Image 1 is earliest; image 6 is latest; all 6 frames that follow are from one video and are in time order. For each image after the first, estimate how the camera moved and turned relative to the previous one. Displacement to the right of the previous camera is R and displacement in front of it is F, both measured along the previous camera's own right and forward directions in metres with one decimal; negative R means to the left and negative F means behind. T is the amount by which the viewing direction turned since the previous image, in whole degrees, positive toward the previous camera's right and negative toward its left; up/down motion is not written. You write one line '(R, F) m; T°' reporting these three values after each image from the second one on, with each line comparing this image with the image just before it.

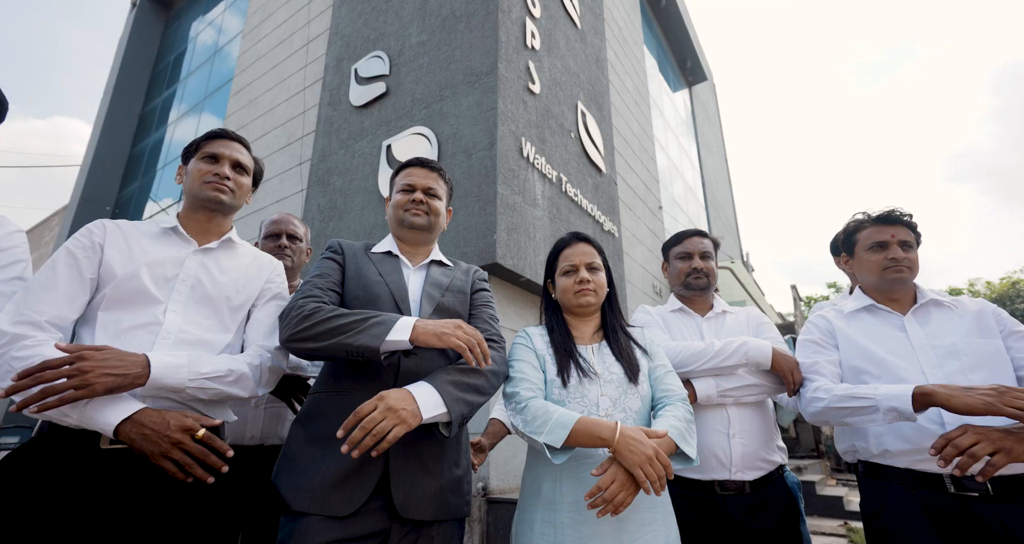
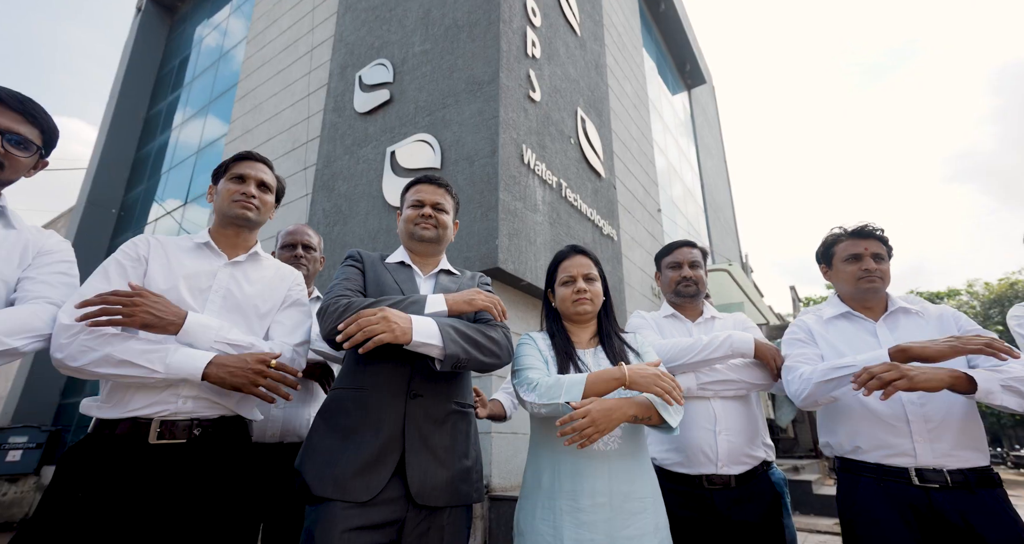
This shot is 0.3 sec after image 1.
(0.0, -0.2) m; 0°
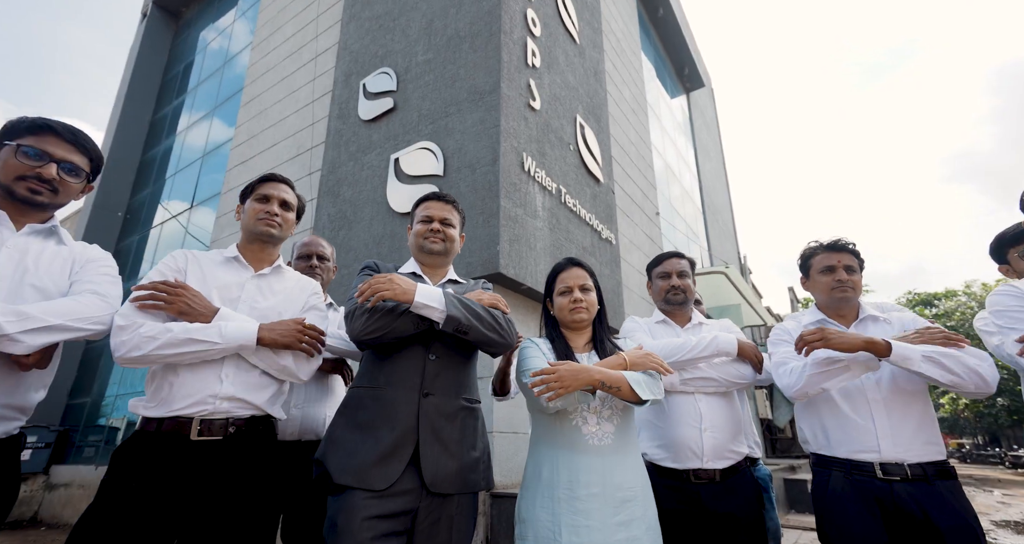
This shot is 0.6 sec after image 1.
(0.0, -0.2) m; 0°
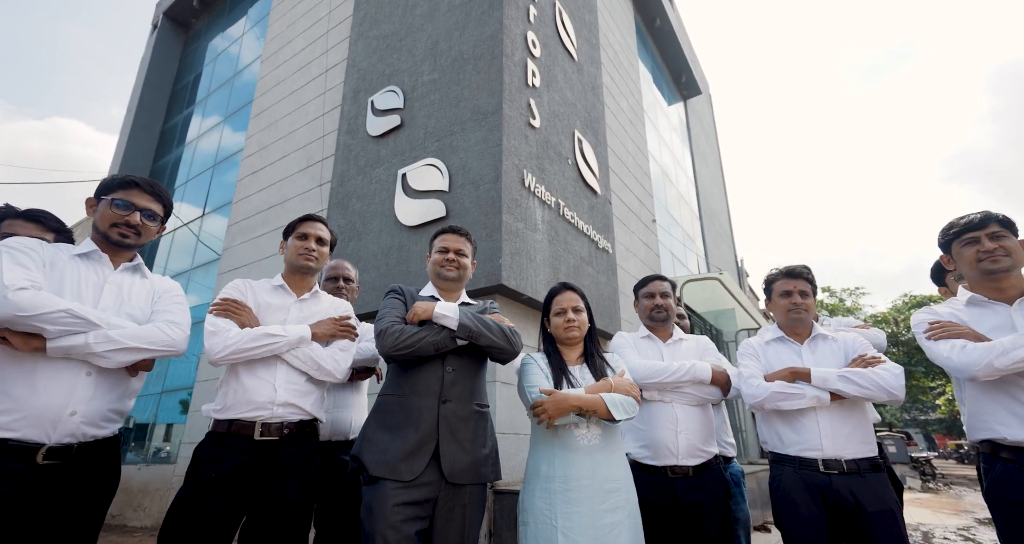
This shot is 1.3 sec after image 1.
(0.0, -0.4) m; 0°
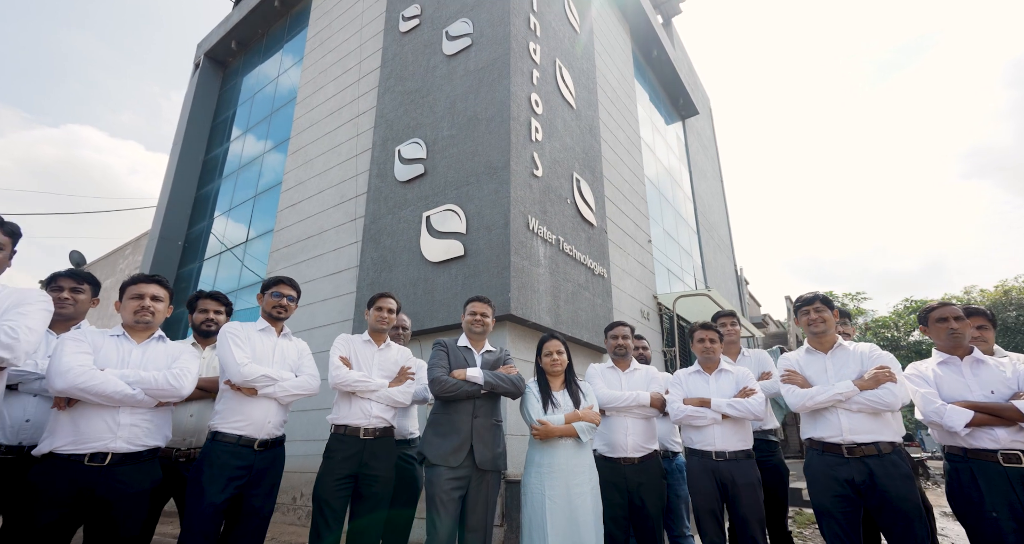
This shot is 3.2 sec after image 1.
(+0.1, -1.3) m; -1°
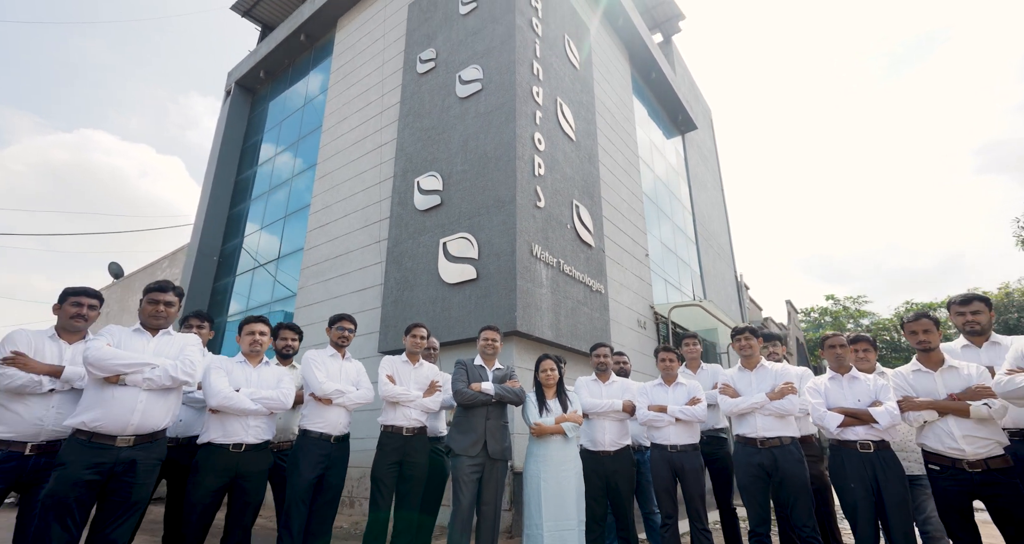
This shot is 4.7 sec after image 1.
(+0.1, -1.1) m; -1°
